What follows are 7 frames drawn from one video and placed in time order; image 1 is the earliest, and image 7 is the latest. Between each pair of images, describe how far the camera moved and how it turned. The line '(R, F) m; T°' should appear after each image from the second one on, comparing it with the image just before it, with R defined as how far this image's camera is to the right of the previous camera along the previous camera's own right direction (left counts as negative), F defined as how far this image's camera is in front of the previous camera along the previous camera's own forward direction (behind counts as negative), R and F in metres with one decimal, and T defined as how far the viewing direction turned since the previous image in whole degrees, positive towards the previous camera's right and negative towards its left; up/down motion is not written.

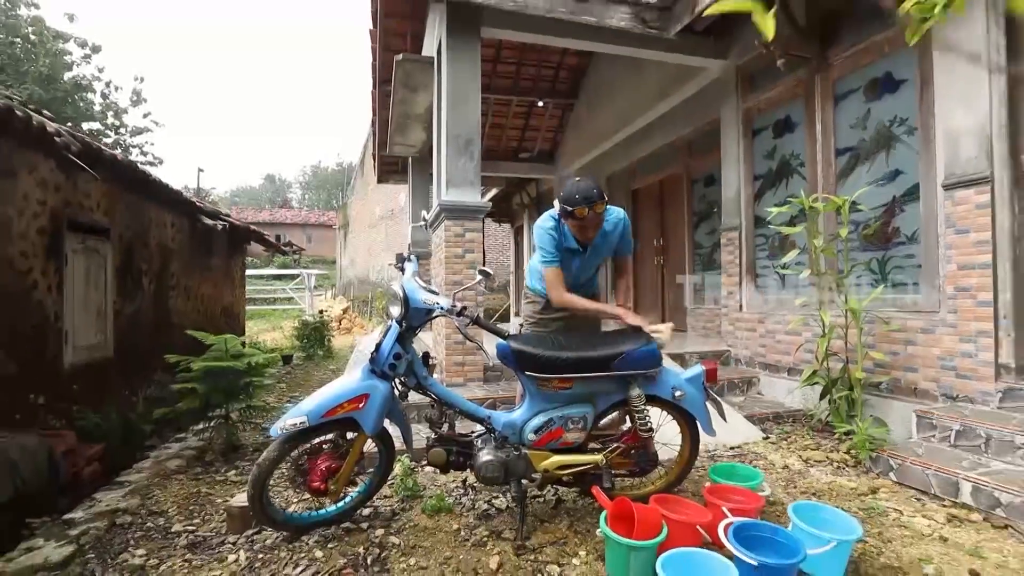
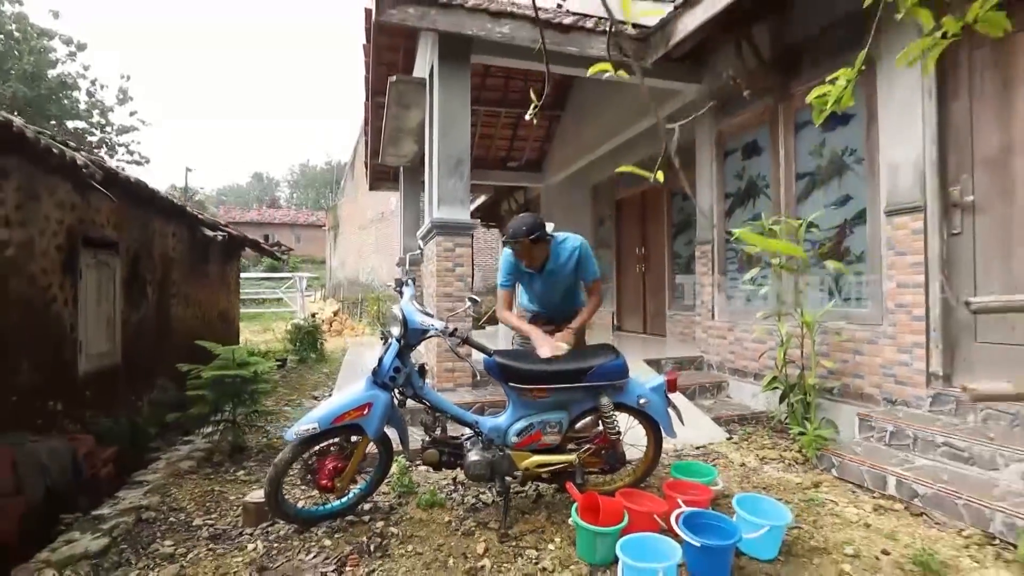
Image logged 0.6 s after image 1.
(0.0, -0.3) m; +1°
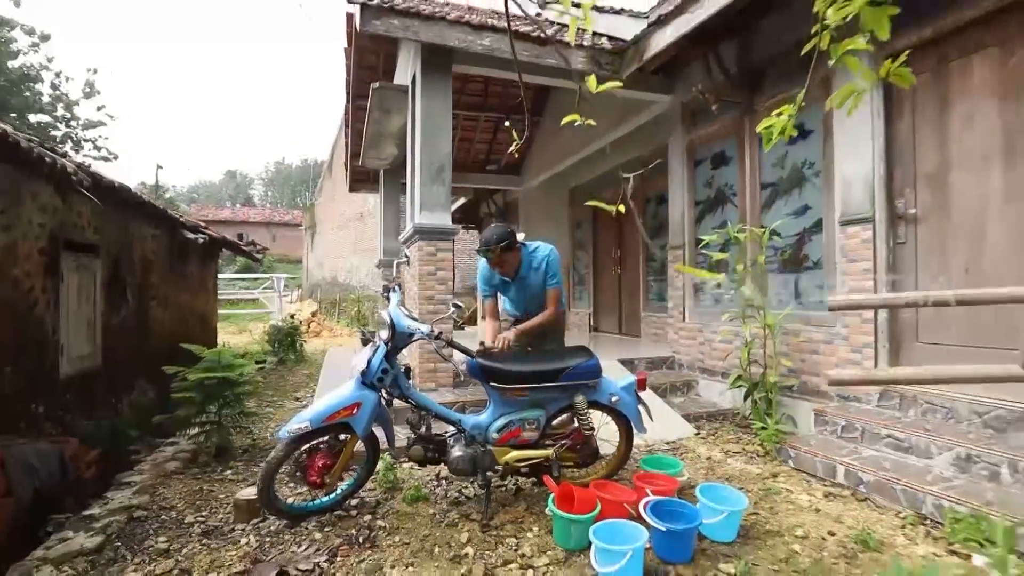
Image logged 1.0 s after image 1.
(0.0, -0.2) m; +2°
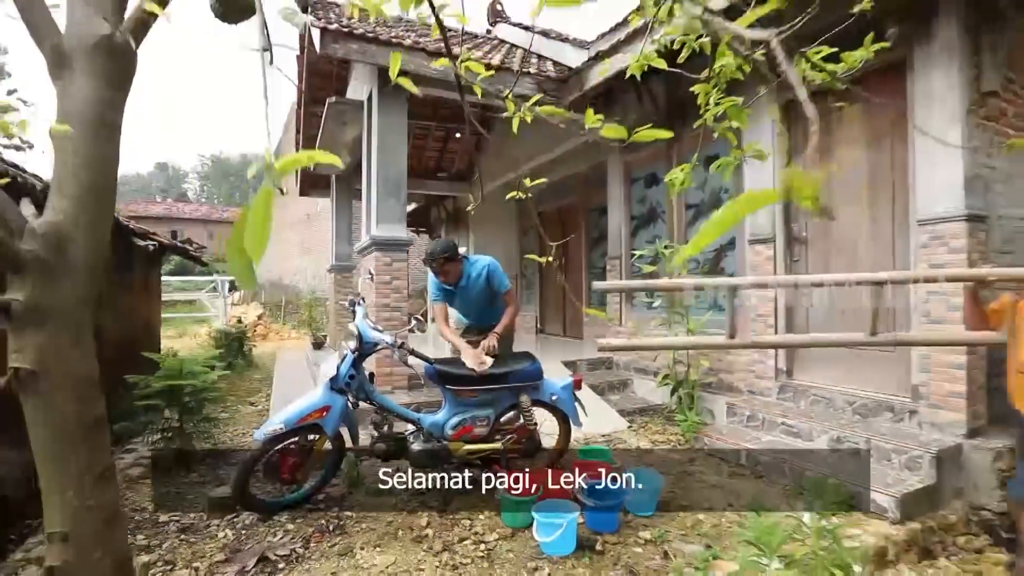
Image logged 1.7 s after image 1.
(0.0, -0.4) m; +5°
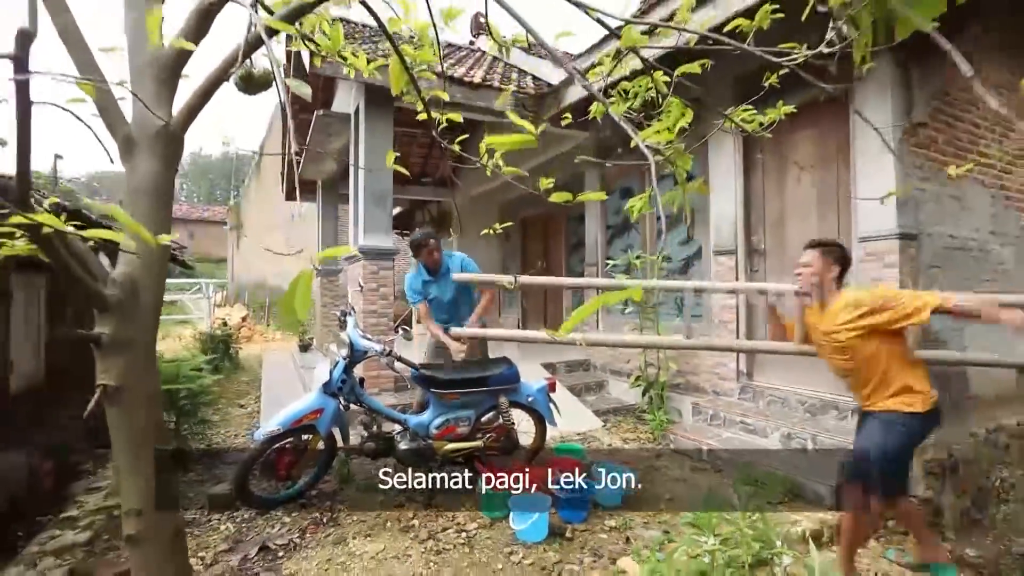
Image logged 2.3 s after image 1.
(0.0, -0.3) m; +2°
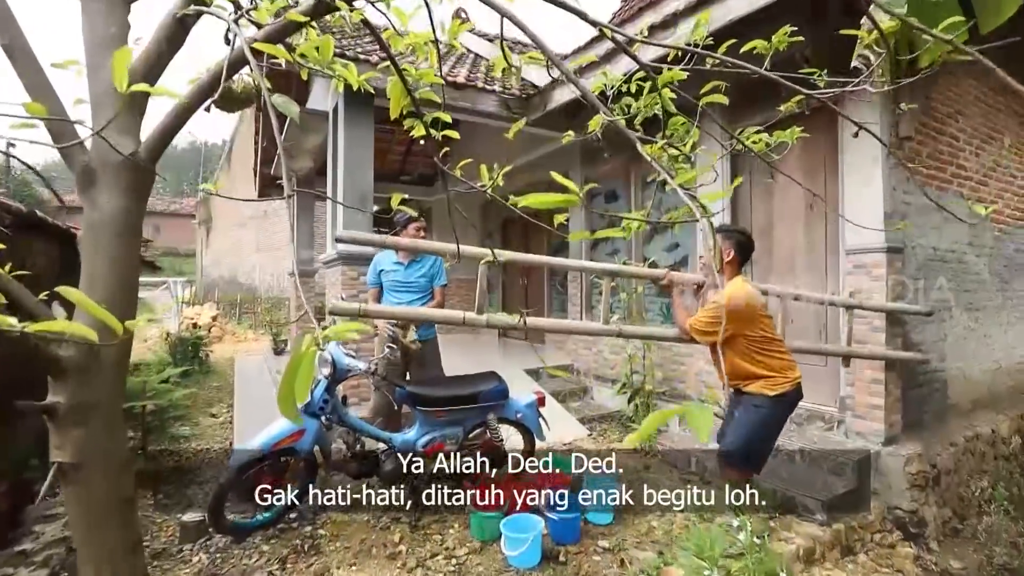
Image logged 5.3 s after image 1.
(-0.1, +0.1) m; +2°
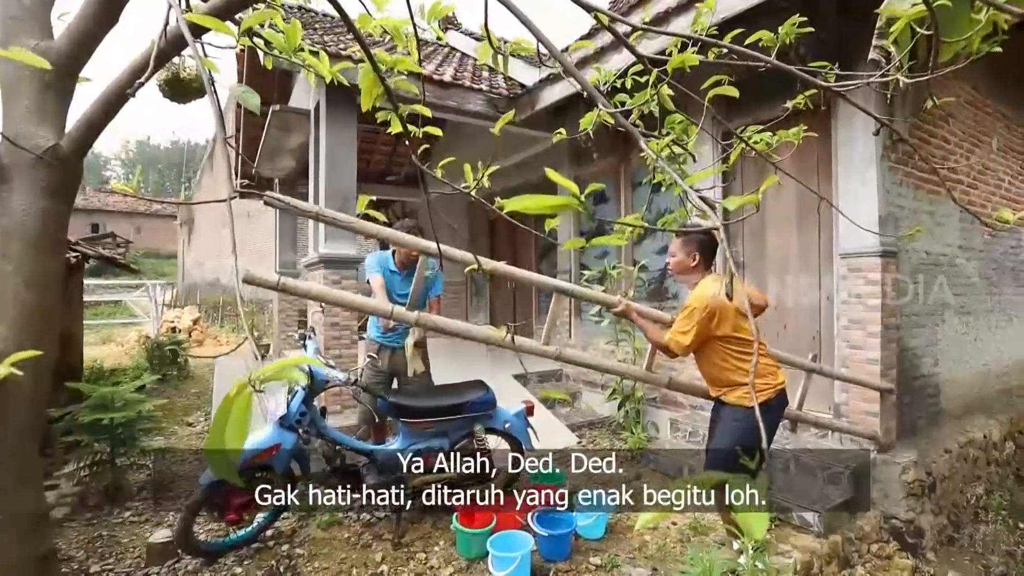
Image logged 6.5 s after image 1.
(0.0, +0.1) m; +1°
